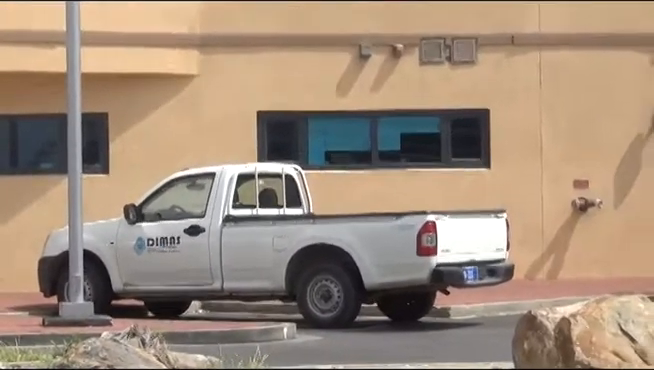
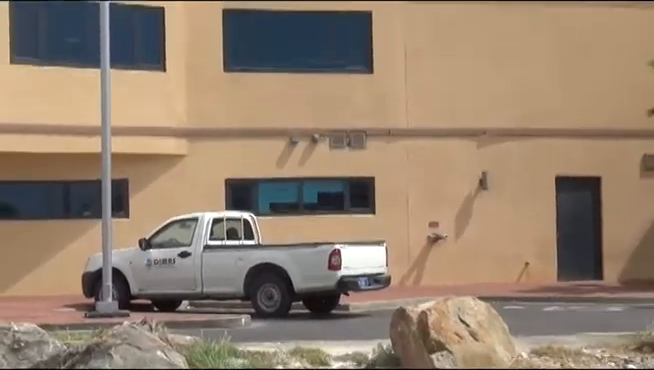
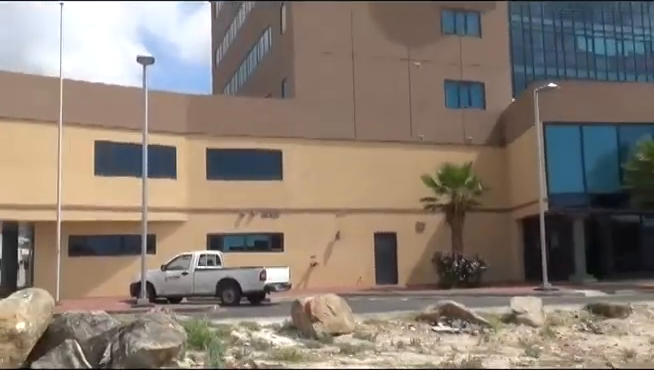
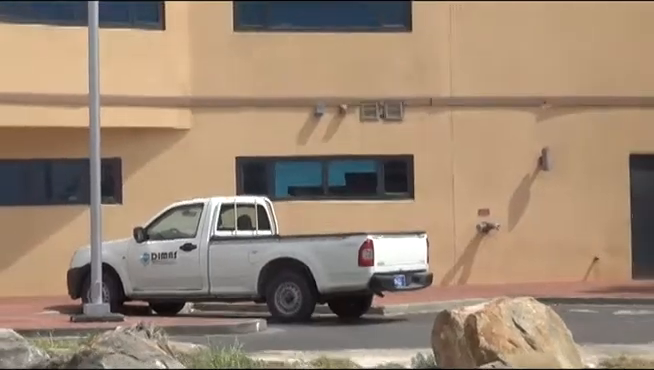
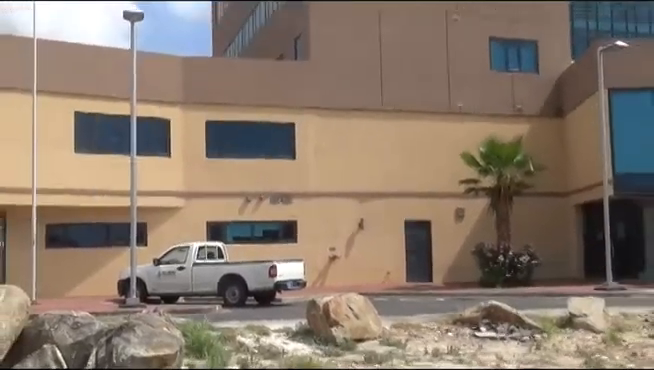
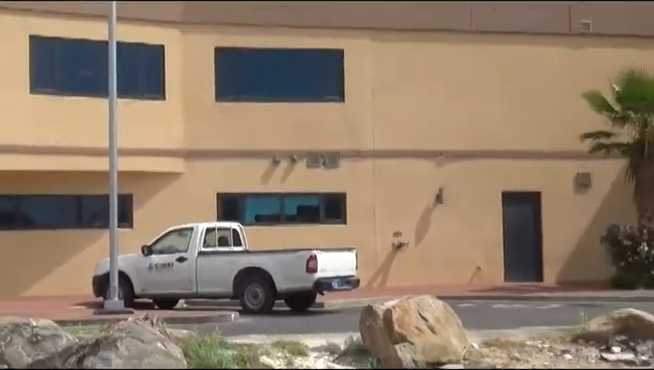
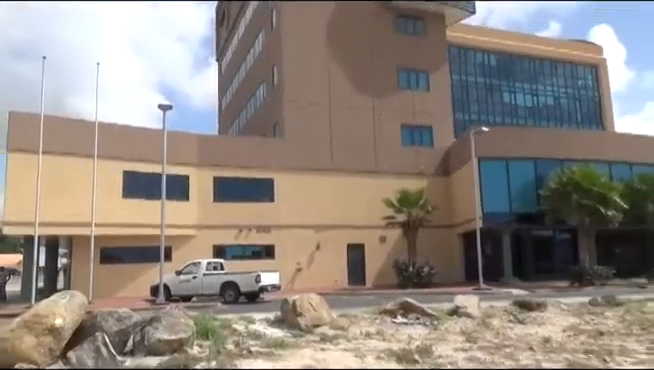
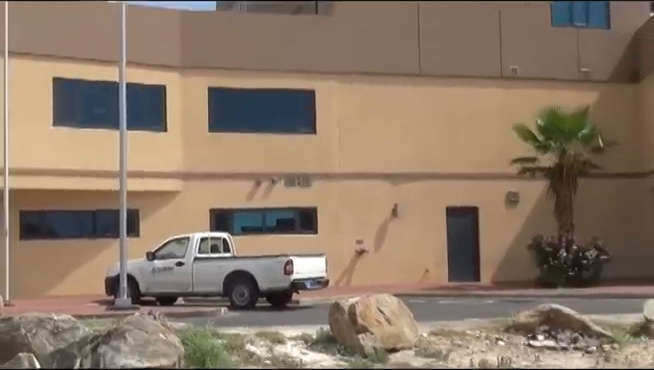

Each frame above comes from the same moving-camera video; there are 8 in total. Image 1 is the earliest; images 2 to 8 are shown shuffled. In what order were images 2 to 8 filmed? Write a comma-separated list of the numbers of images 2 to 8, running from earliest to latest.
4, 2, 6, 8, 5, 3, 7
